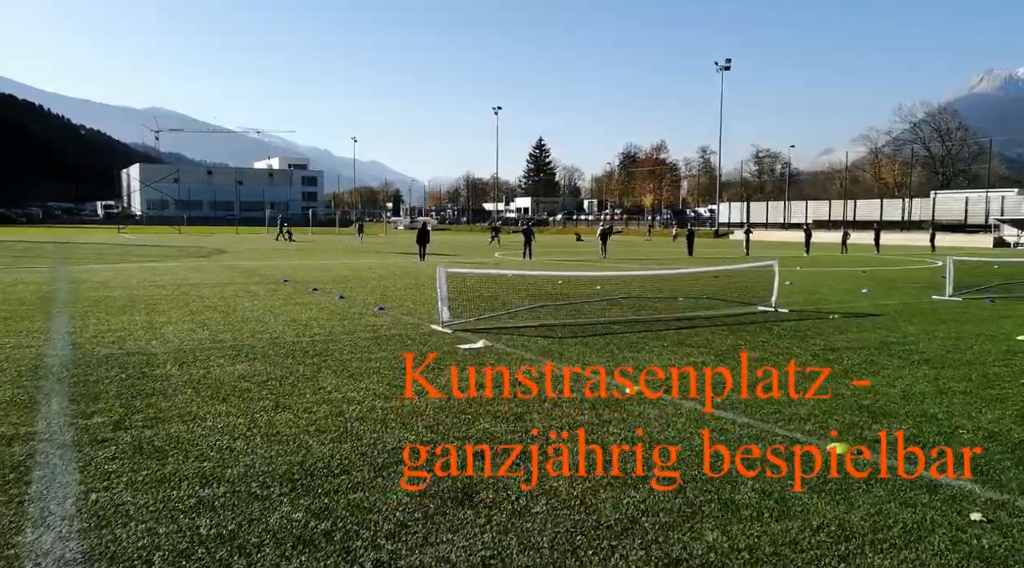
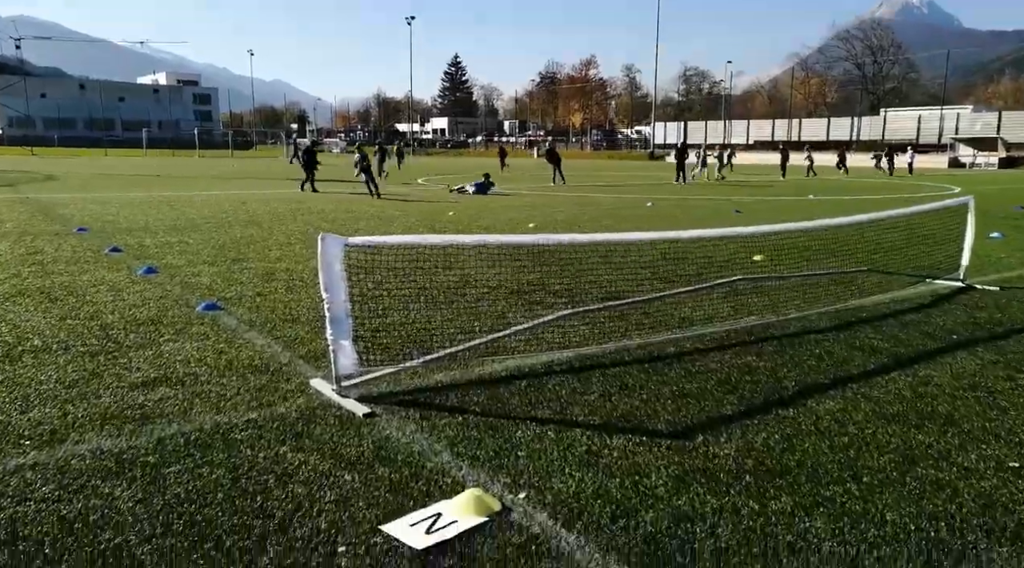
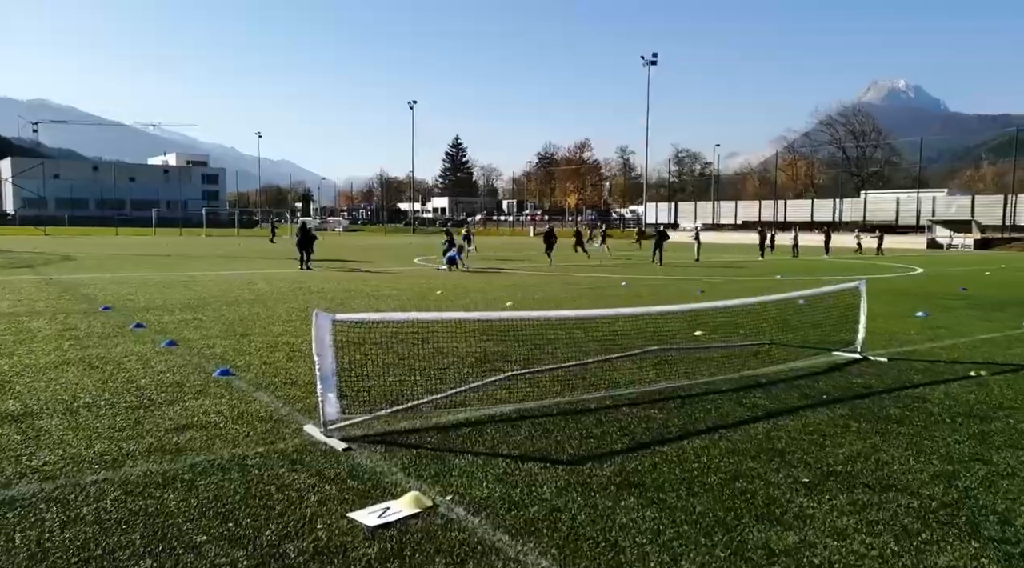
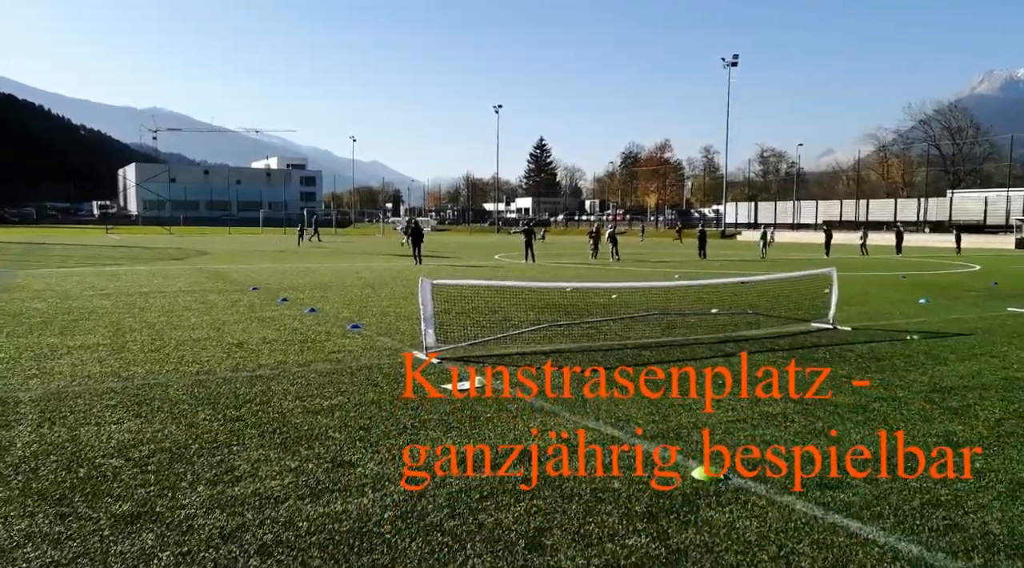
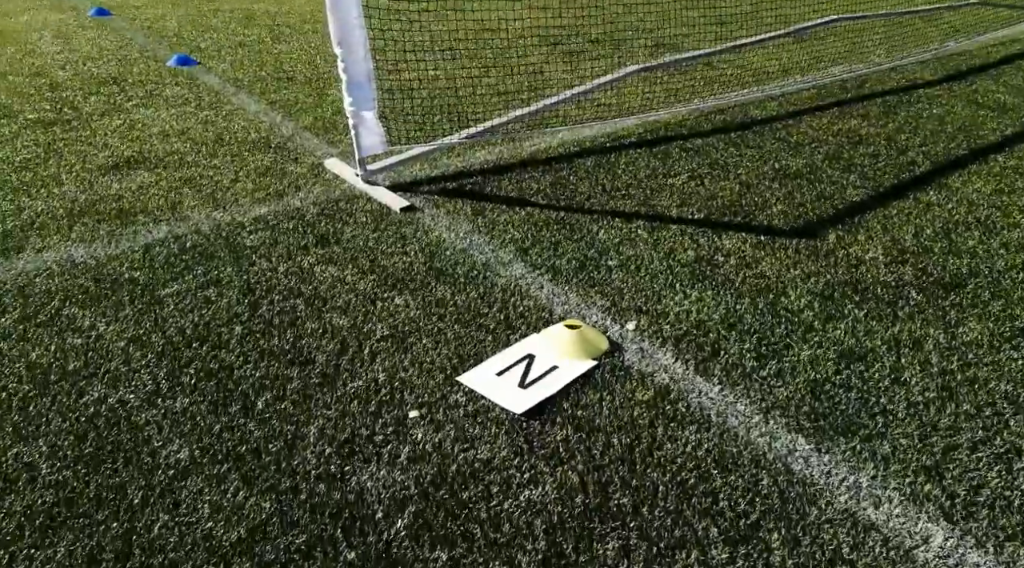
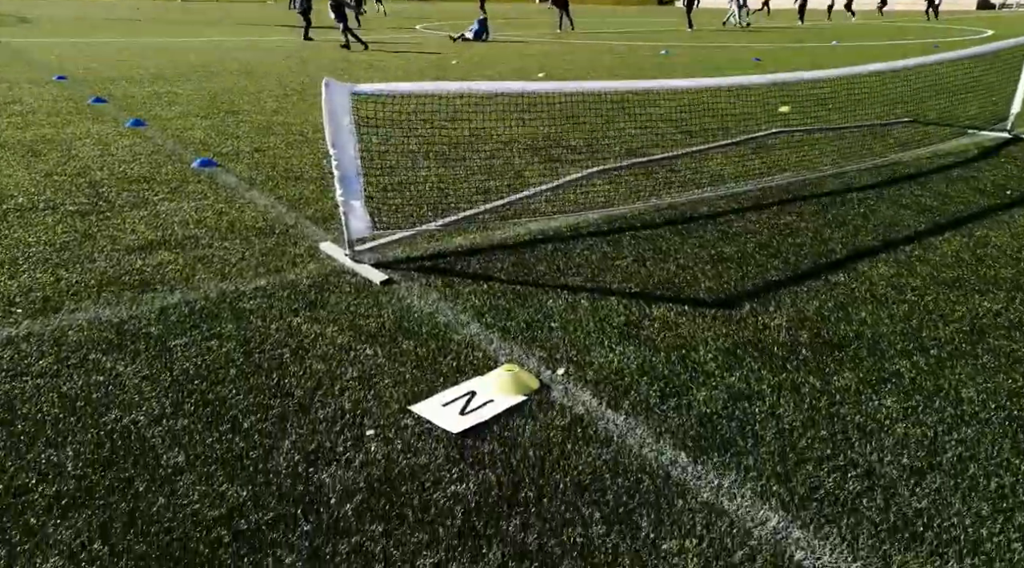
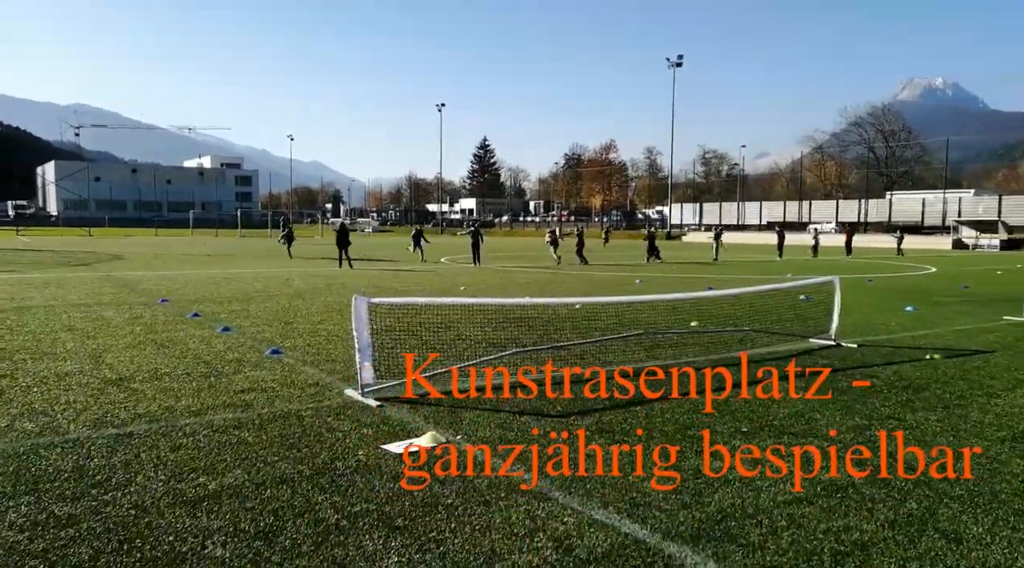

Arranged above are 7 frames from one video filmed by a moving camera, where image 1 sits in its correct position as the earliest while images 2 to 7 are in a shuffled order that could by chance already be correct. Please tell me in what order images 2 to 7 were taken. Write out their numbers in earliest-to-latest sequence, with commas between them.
4, 7, 3, 2, 6, 5
